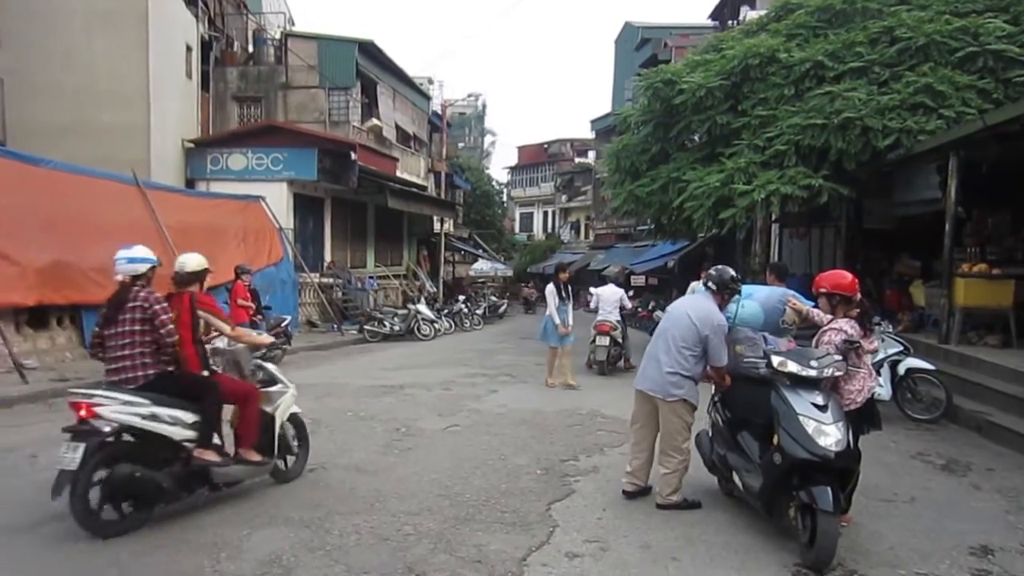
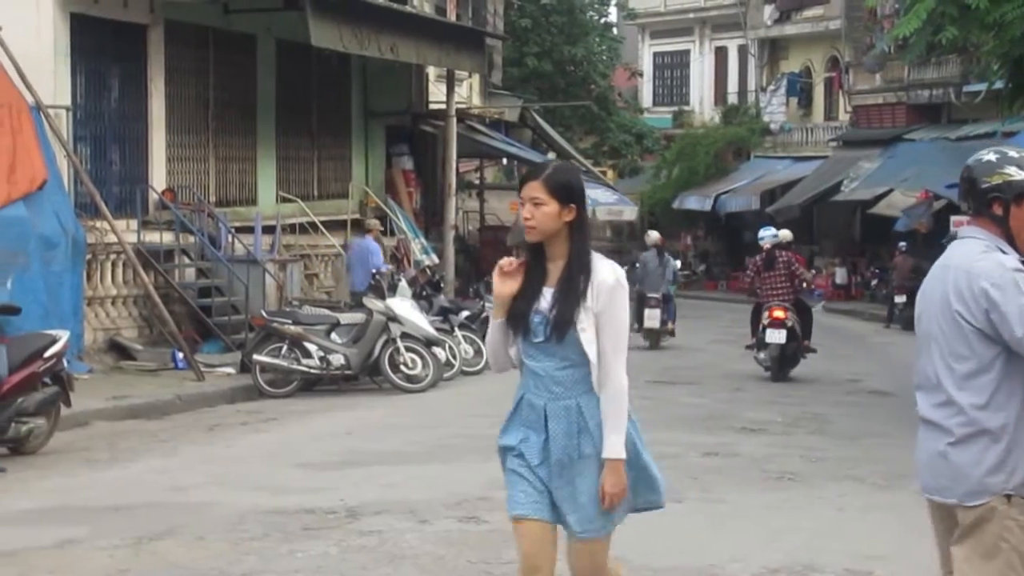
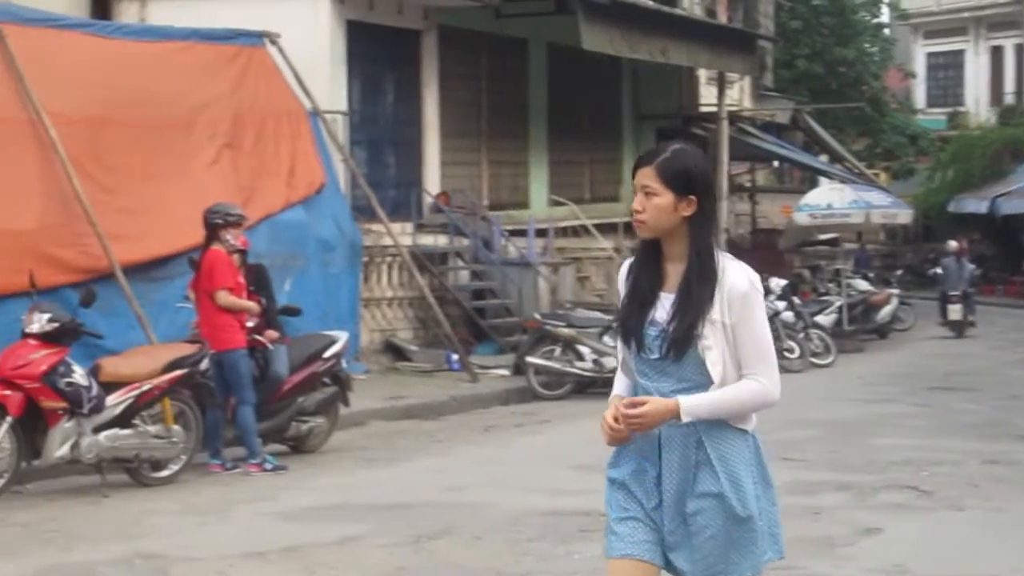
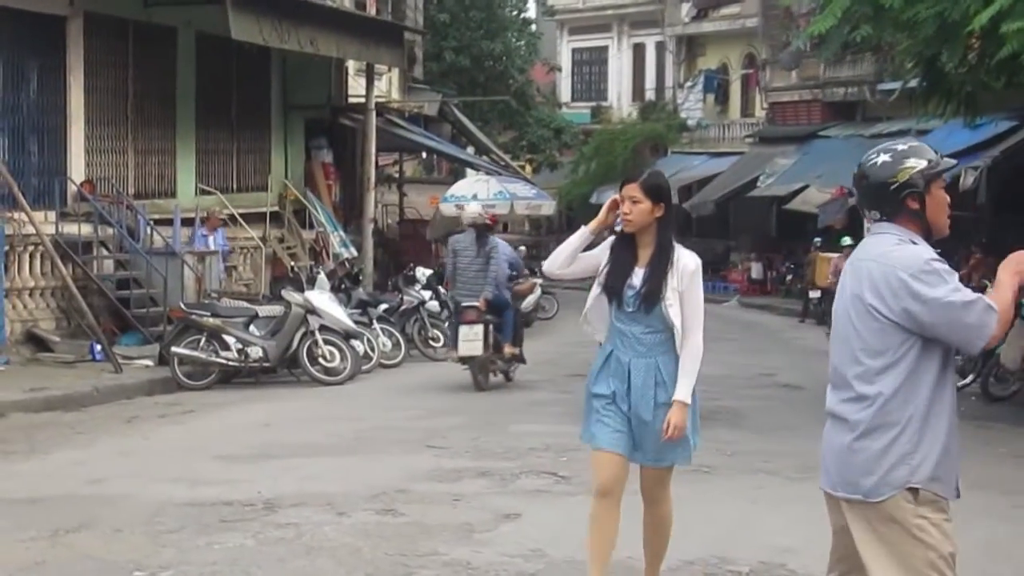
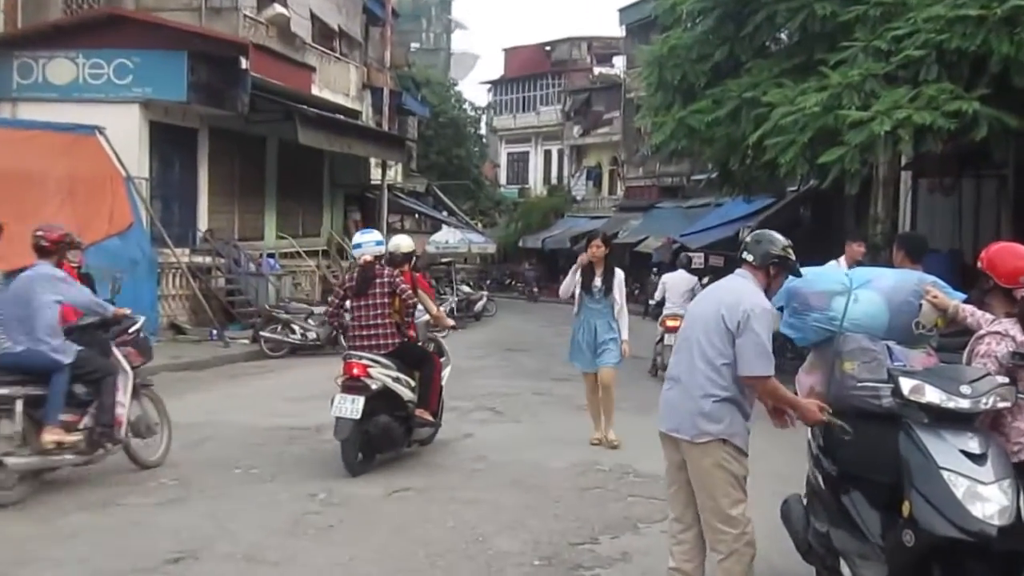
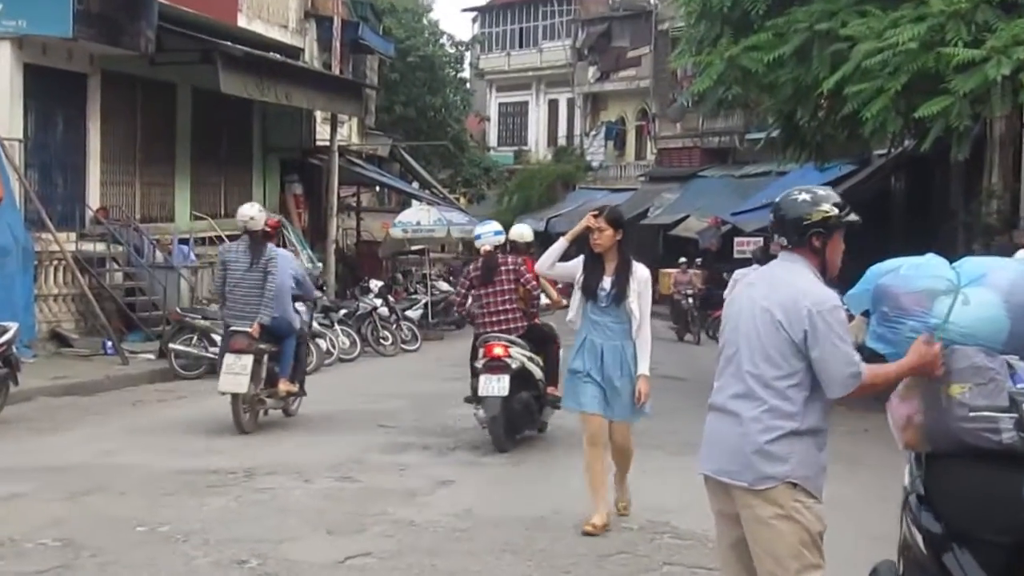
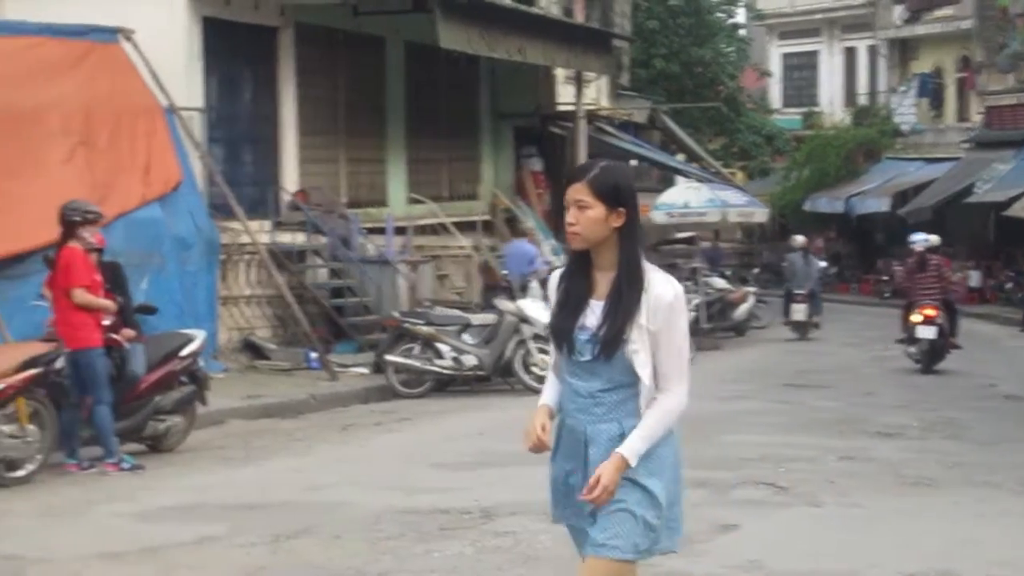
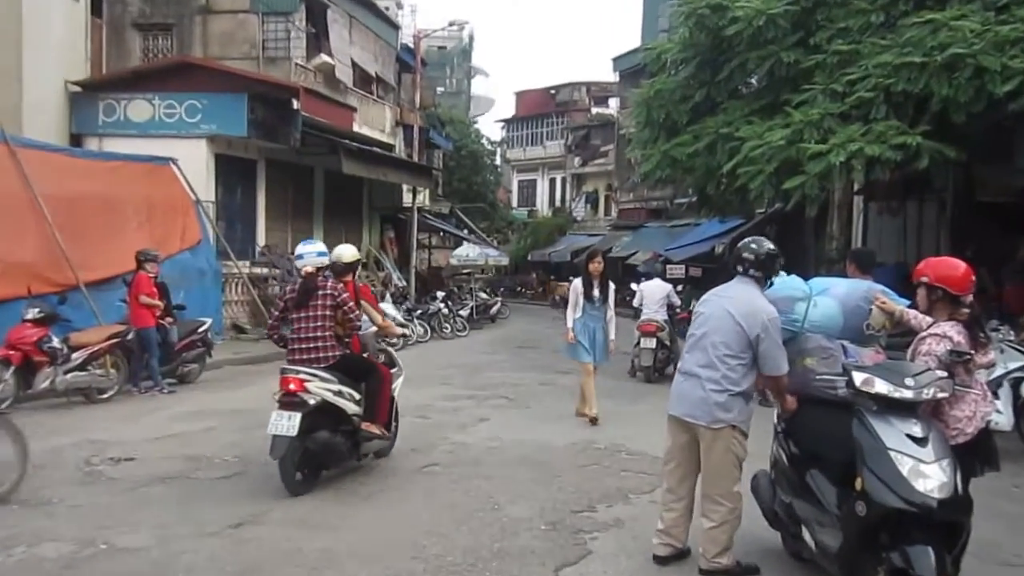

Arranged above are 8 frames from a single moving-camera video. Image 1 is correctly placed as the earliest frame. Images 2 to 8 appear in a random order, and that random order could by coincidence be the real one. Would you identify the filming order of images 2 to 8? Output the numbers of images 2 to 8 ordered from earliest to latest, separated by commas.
8, 5, 6, 4, 2, 7, 3
